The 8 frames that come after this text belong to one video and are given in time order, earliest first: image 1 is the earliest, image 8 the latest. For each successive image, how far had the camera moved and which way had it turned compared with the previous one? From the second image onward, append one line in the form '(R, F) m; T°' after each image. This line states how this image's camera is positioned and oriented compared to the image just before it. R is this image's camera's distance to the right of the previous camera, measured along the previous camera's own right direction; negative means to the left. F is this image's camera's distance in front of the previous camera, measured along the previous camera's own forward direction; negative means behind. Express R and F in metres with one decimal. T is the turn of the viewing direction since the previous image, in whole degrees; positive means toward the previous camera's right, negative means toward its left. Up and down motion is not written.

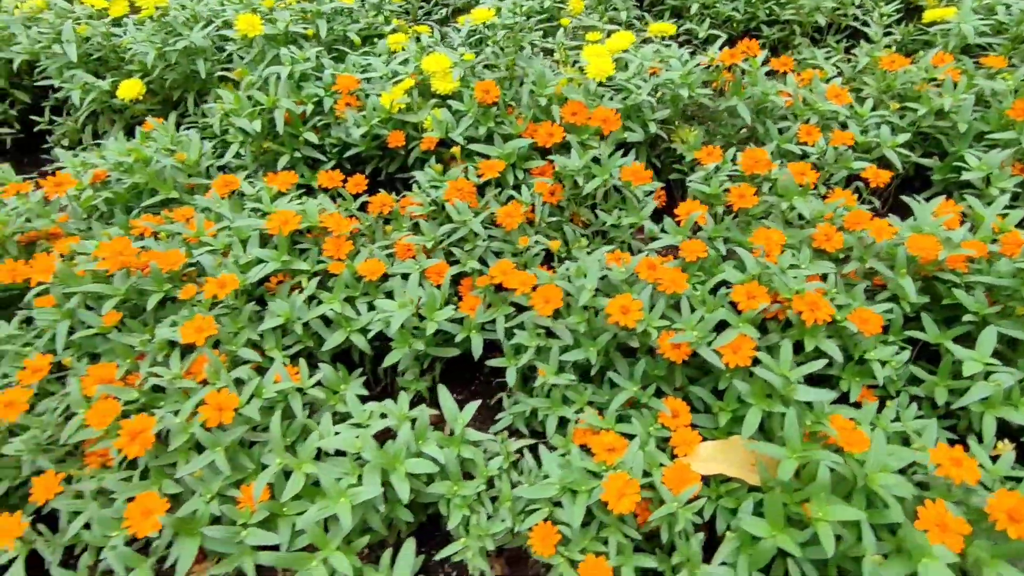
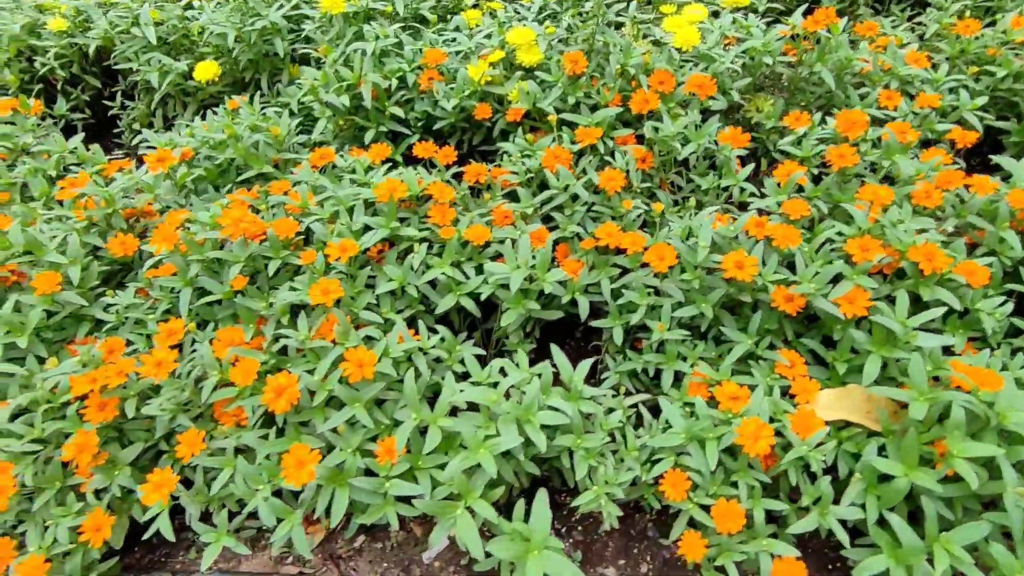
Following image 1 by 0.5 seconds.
(-0.5, -0.1) m; 0°
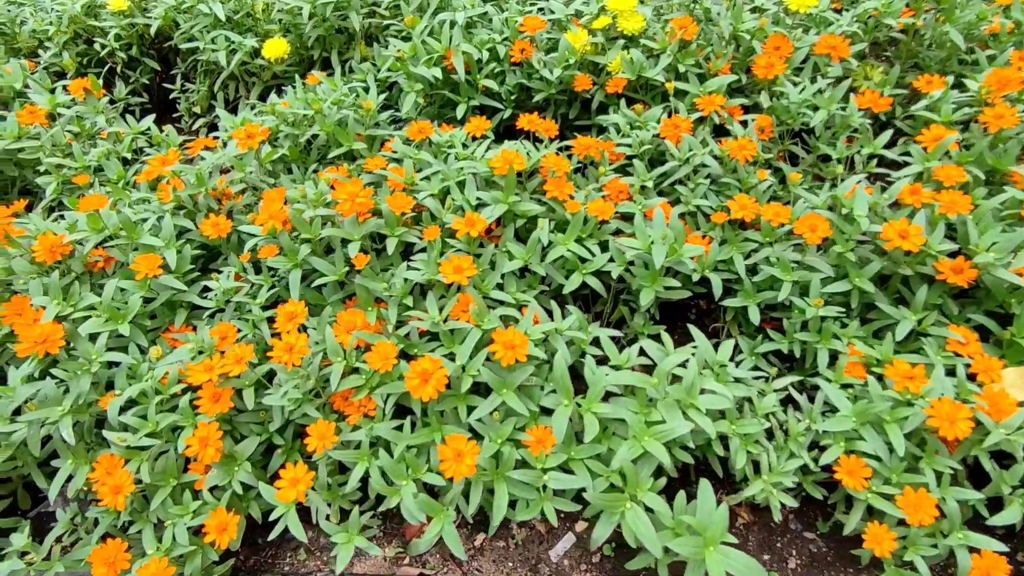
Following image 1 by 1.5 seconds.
(-0.5, +0.2) m; 0°
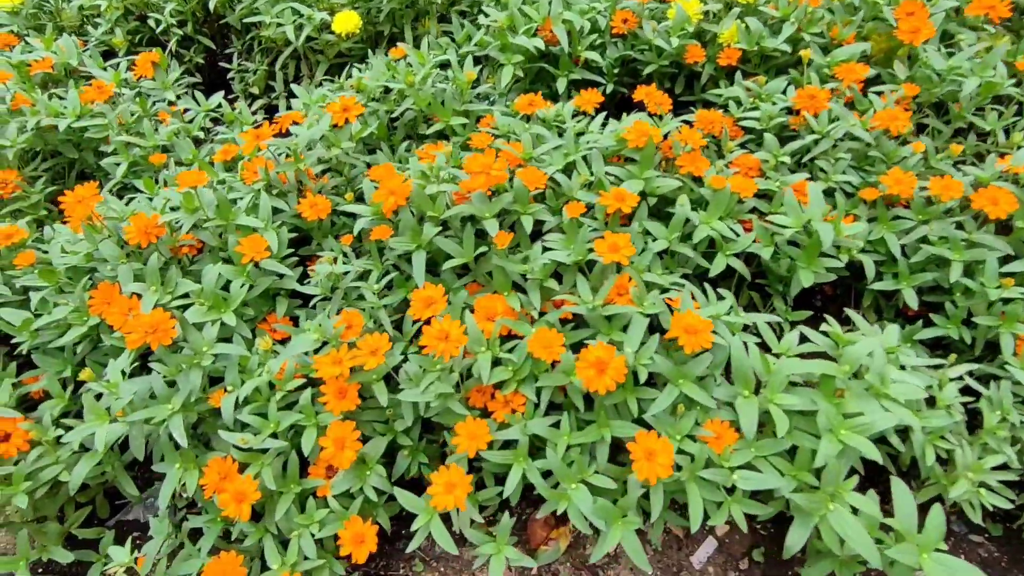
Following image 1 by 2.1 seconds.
(-0.6, +0.2) m; +1°
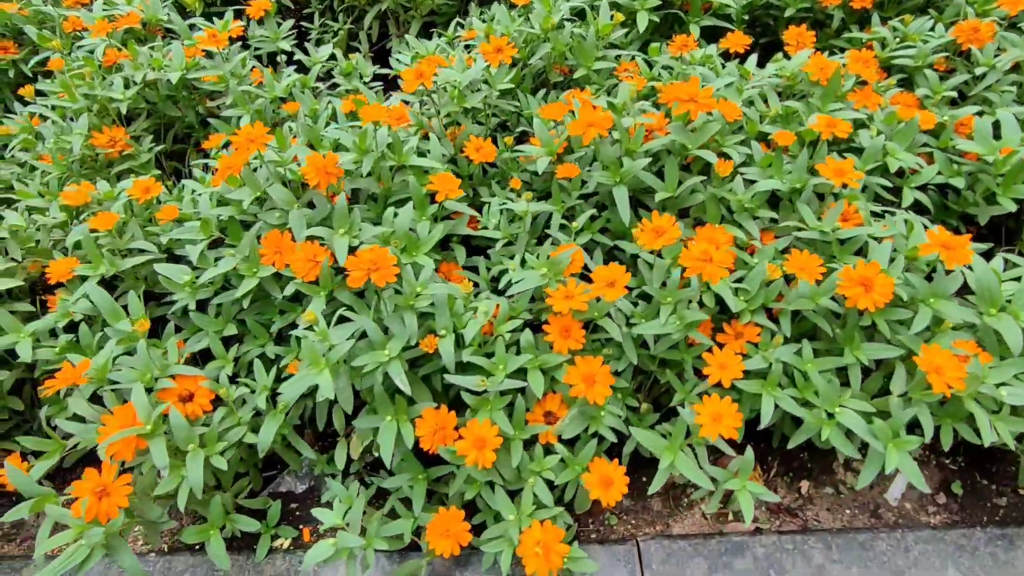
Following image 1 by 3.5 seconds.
(-0.9, +0.1) m; +3°
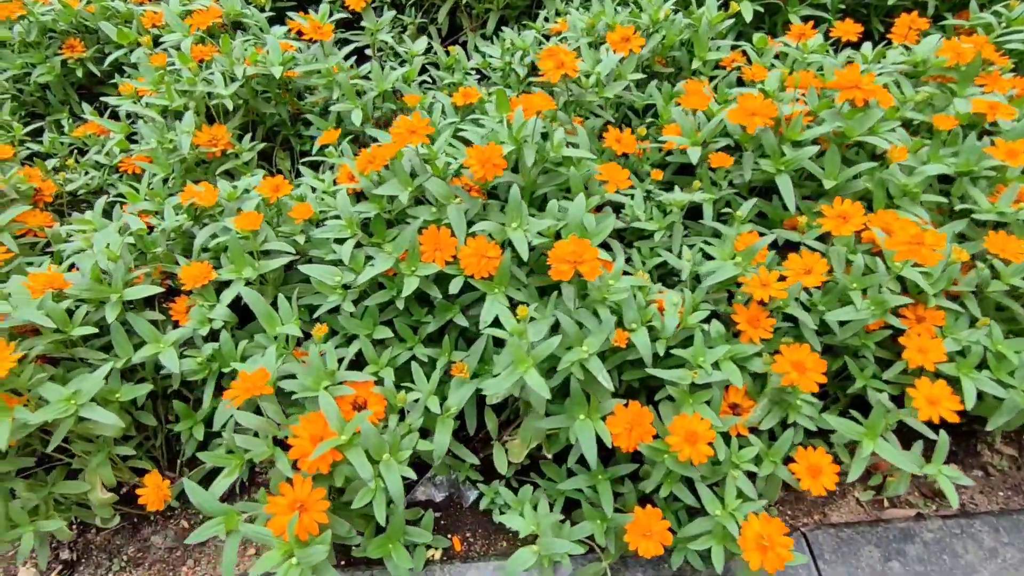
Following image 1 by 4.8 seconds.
(-0.7, +0.1) m; +3°
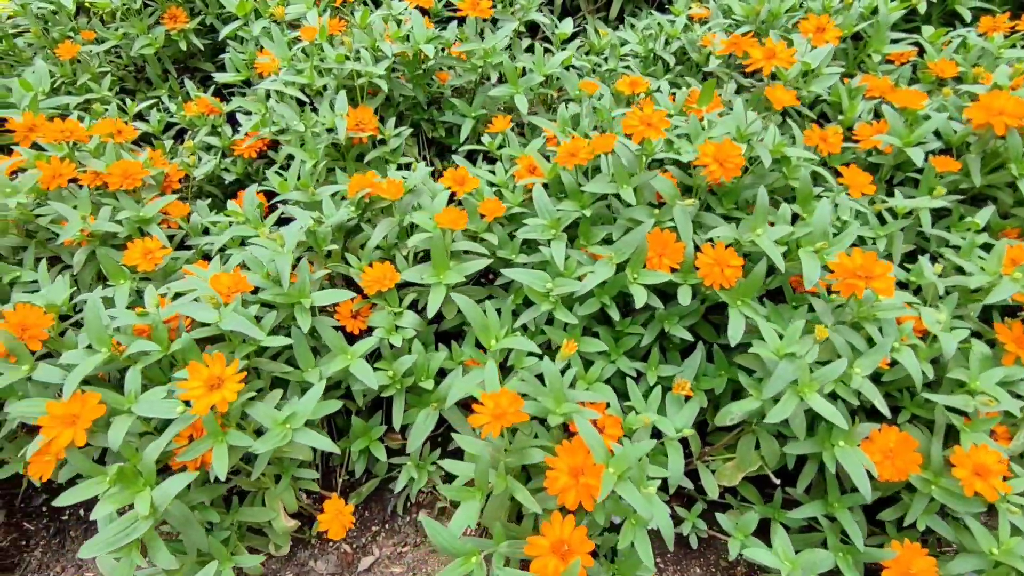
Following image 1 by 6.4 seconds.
(-0.8, +0.2) m; +2°
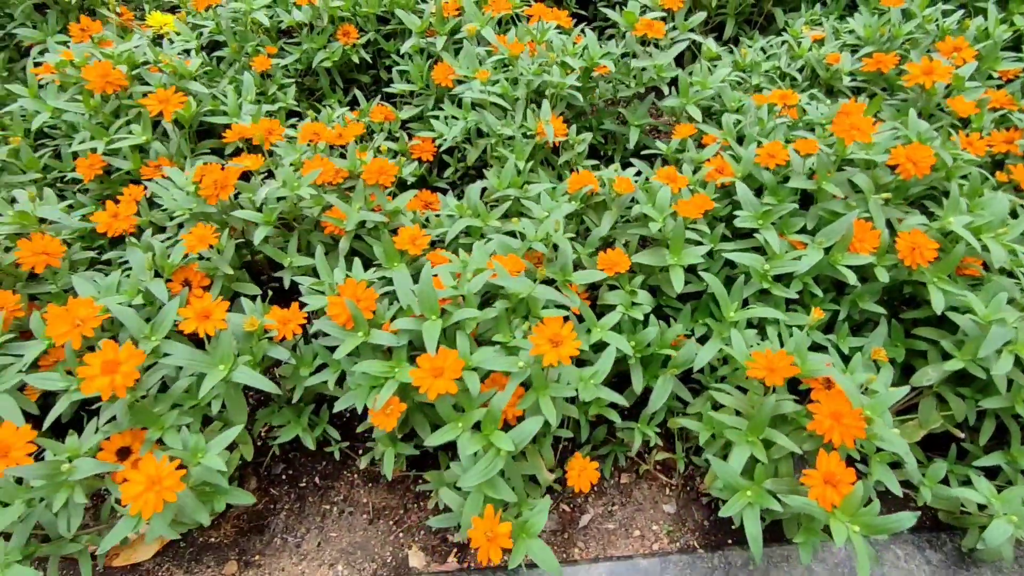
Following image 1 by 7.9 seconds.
(-0.9, -0.3) m; +2°
